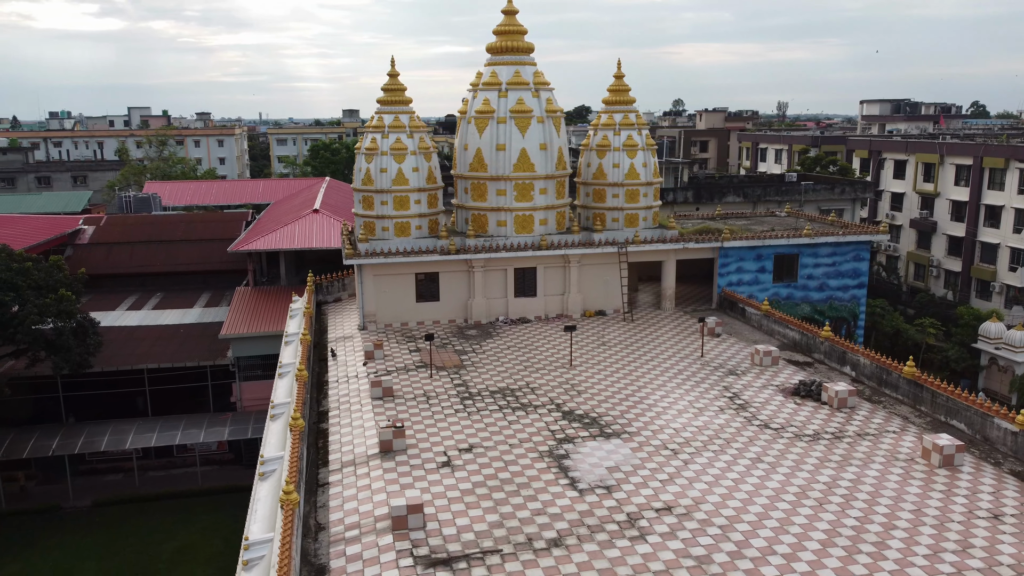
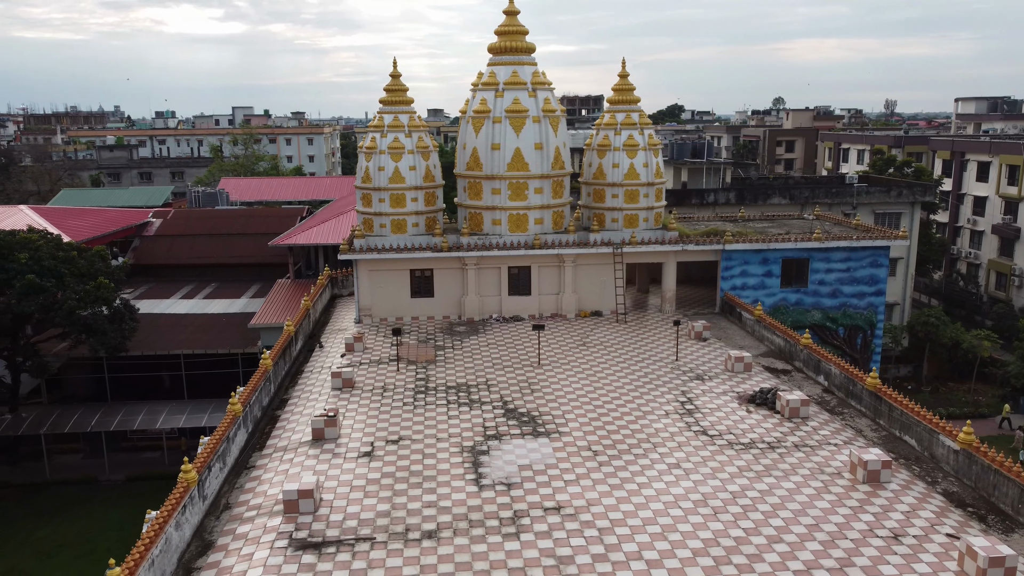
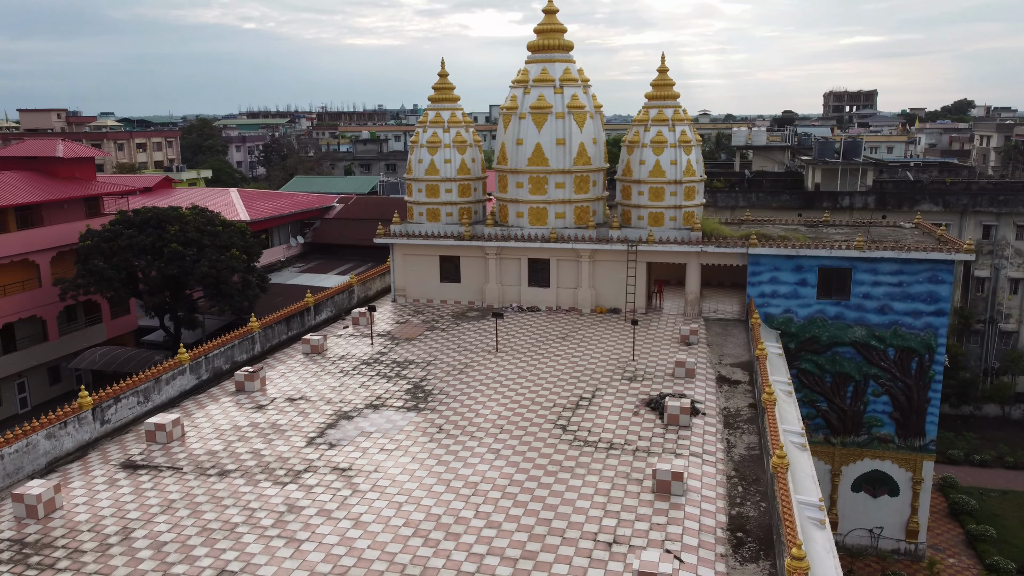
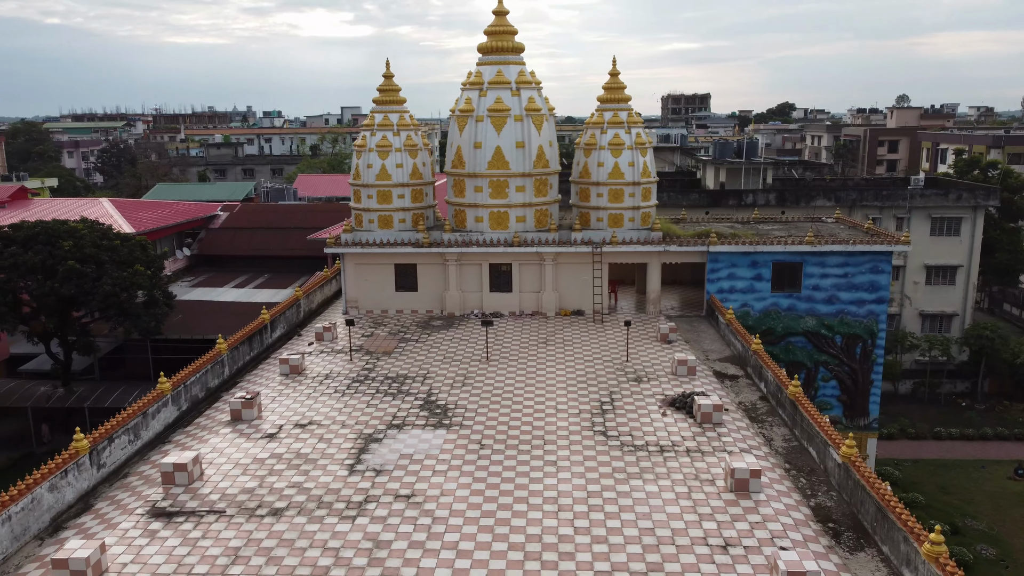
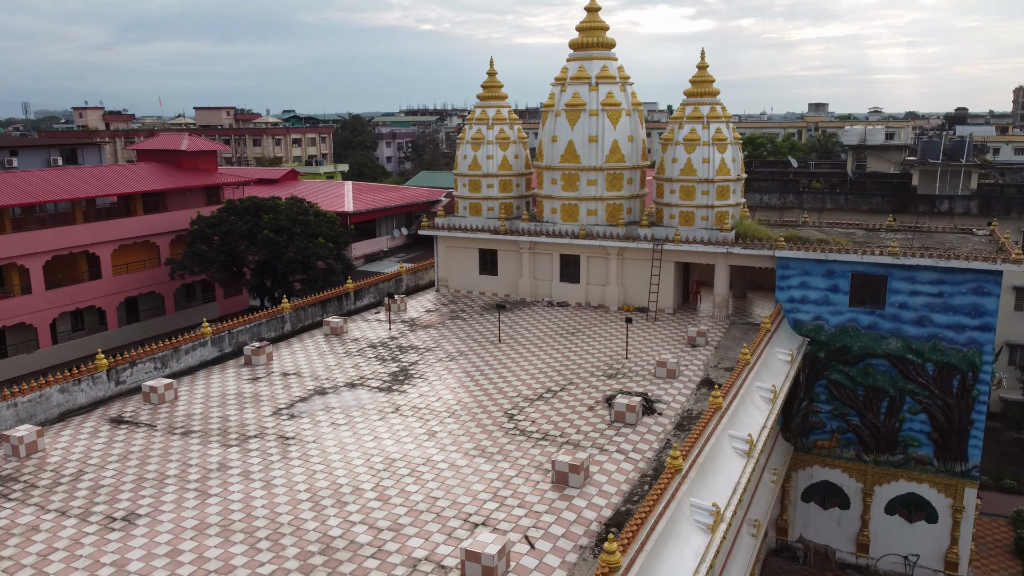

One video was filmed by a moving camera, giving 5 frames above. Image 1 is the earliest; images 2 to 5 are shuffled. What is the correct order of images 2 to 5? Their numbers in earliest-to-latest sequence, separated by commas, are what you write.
2, 4, 3, 5
